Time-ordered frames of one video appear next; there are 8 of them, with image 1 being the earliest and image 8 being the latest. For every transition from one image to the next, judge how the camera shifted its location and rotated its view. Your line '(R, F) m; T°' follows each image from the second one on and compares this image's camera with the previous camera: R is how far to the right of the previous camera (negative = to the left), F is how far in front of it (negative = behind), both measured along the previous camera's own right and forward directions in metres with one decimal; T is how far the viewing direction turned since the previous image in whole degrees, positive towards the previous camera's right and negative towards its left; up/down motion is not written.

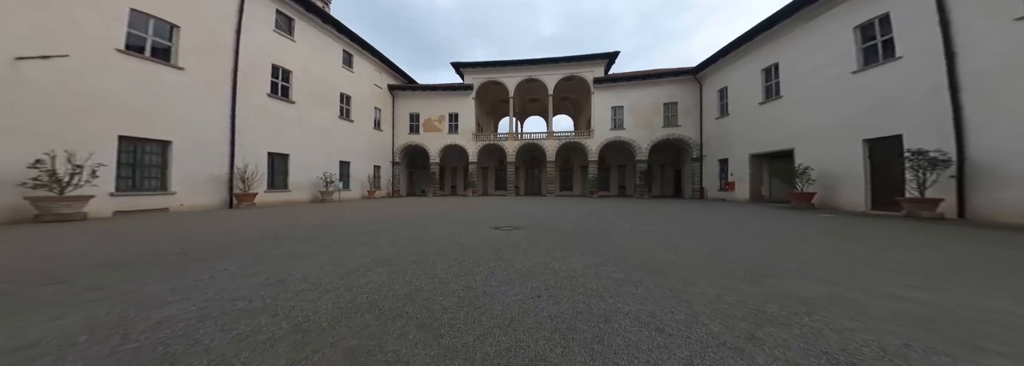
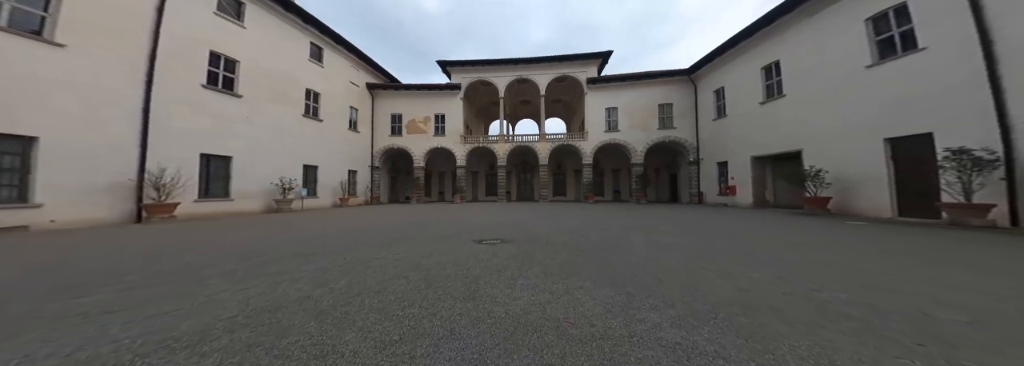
(+0.1, +1.1) m; +3°
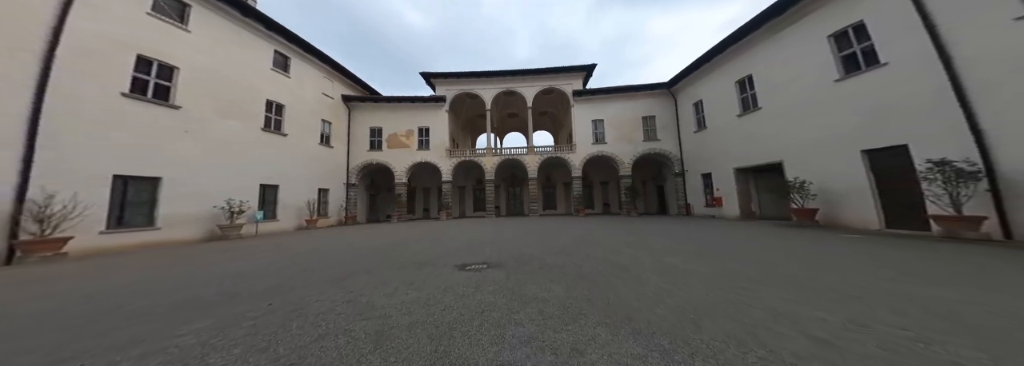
(0.0, +0.6) m; +4°
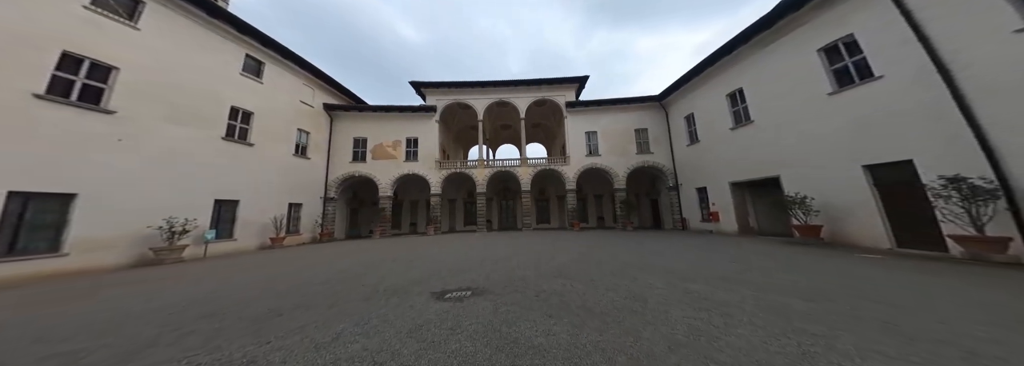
(+0.1, +0.7) m; +2°
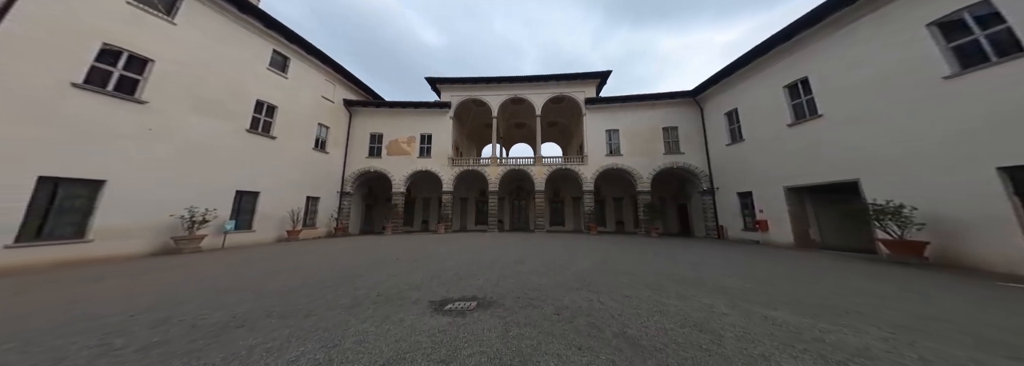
(0.0, +0.7) m; -4°
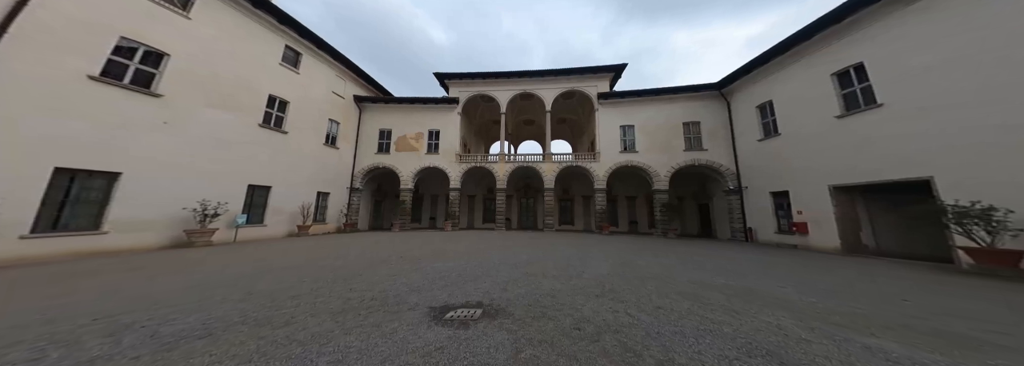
(0.0, +0.5) m; -3°
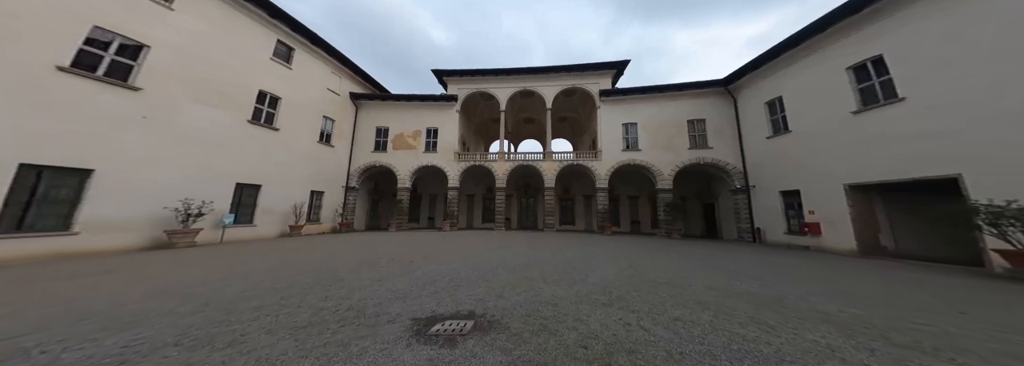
(+0.1, +0.4) m; 0°
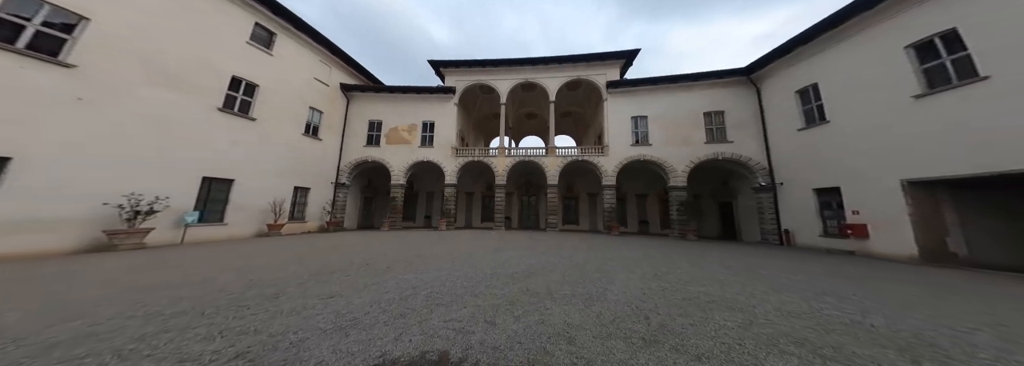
(+0.1, +1.1) m; -1°
